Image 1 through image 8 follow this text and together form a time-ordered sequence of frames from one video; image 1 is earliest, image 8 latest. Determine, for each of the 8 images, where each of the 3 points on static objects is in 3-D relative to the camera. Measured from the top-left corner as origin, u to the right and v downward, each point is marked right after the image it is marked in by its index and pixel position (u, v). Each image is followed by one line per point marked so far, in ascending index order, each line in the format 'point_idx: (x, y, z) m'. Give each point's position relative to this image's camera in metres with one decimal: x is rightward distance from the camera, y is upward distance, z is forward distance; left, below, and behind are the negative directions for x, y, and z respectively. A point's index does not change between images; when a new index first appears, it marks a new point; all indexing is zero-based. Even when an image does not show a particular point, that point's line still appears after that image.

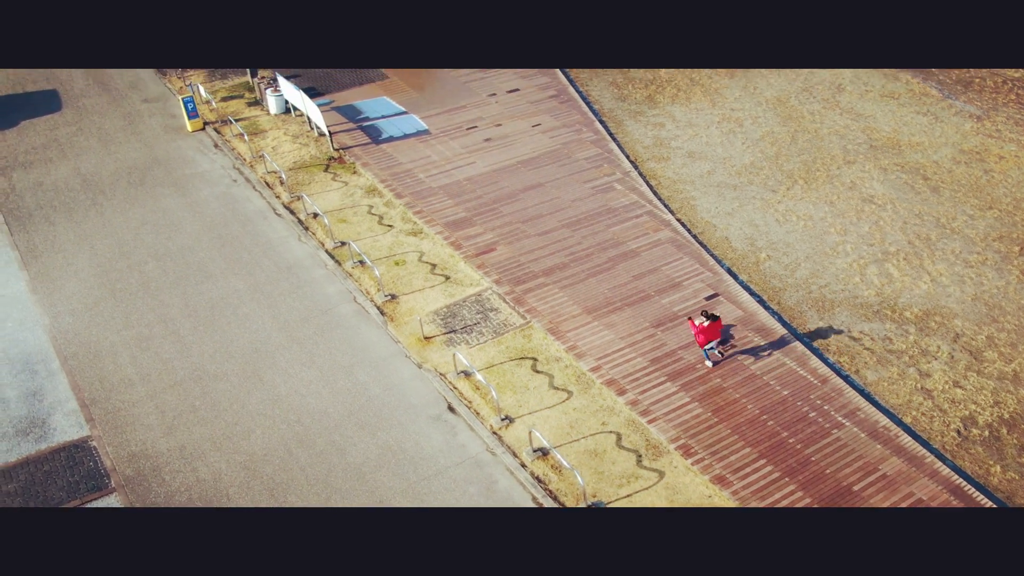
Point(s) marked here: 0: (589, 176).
0: (+1.3, +1.9, +17.6) m
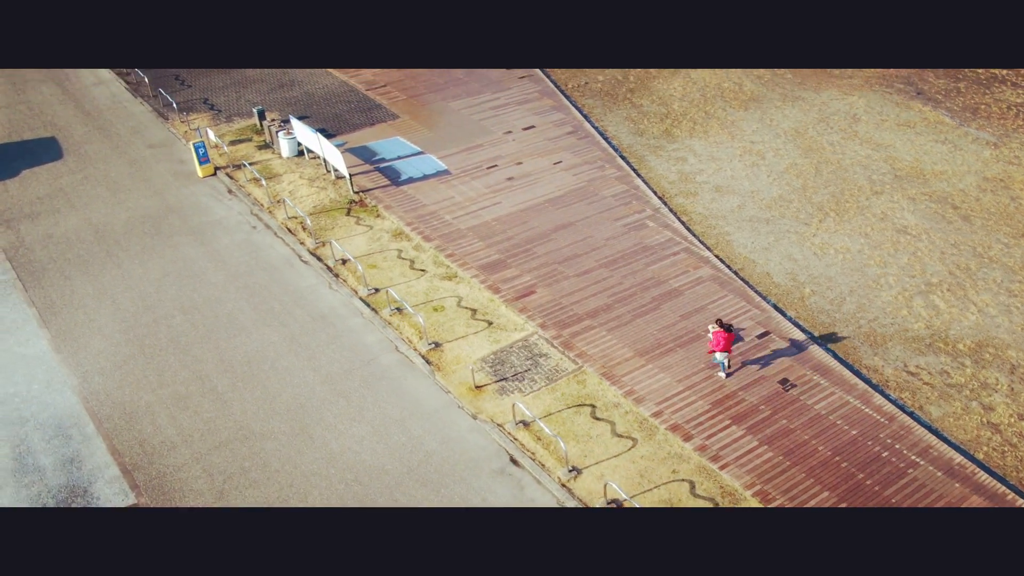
0: (+1.8, +1.3, +17.3) m
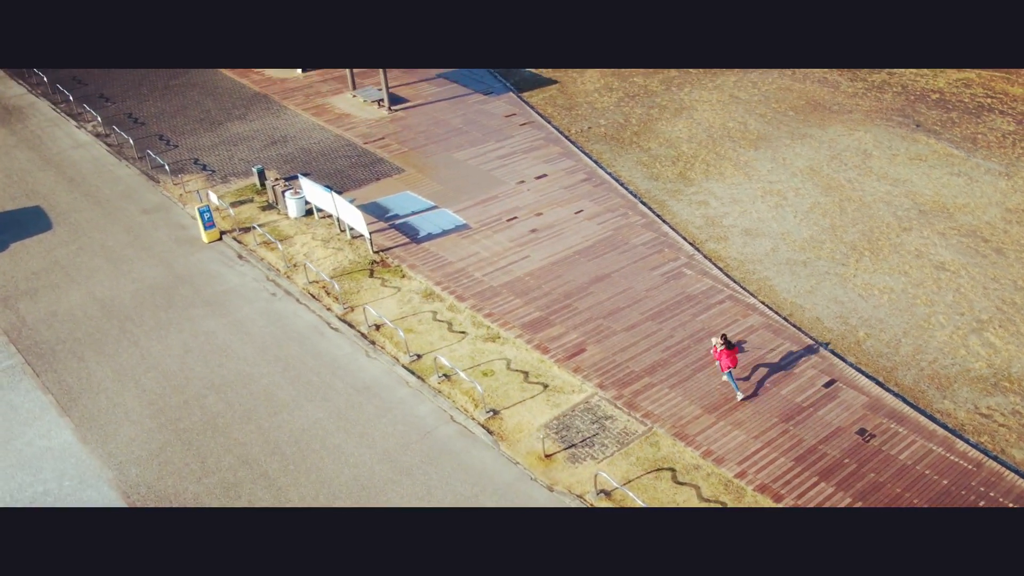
0: (+2.3, +0.4, +16.9) m
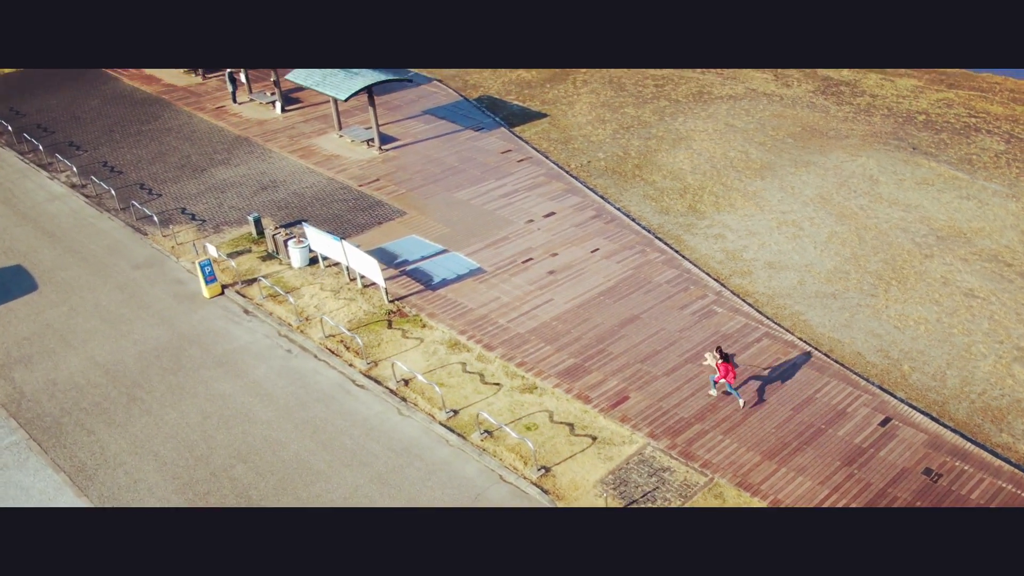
0: (+2.7, -0.2, +16.4) m
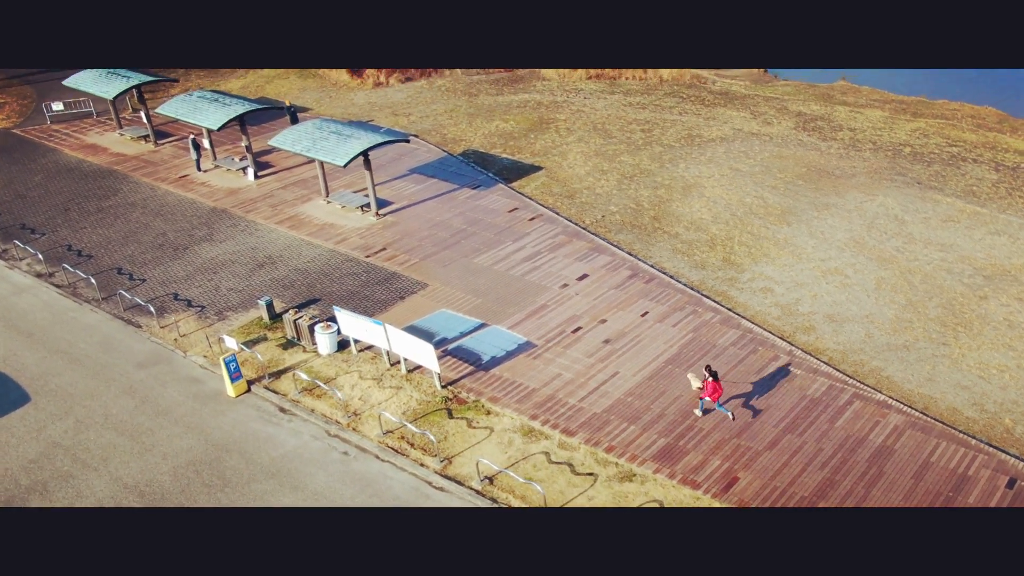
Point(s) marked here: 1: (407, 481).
0: (+3.7, -1.2, +15.6) m
1: (-1.4, -2.6, +13.7) m
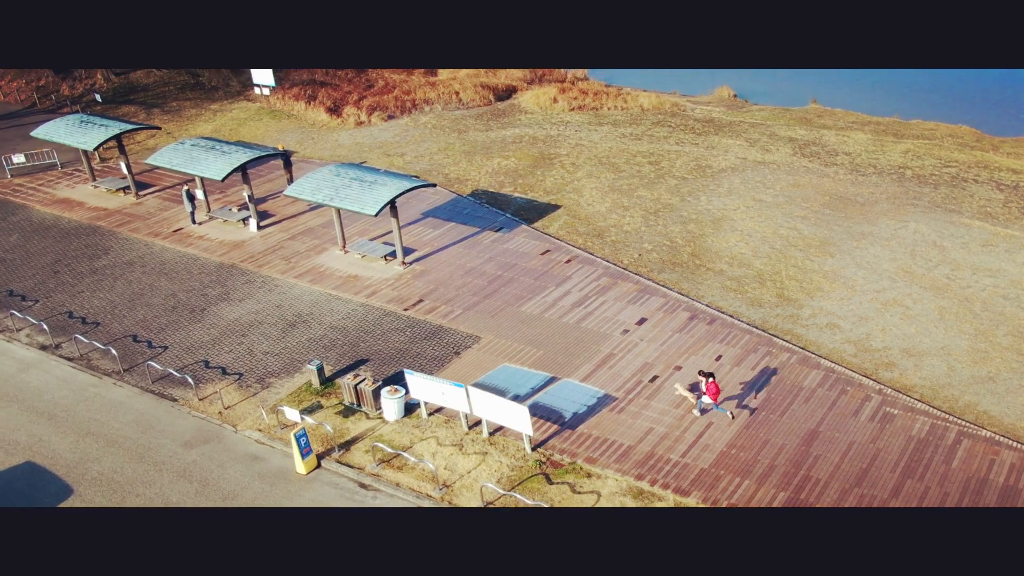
0: (+5.0, -1.7, +15.1) m
1: (+0.2, -3.4, +12.8) m
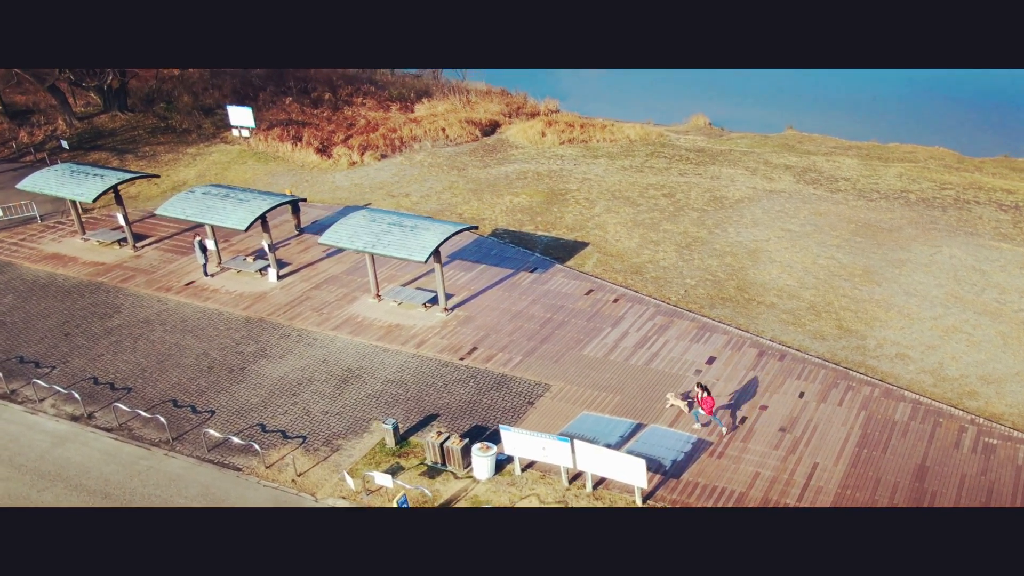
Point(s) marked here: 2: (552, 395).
0: (+6.4, -2.2, +15.0) m
1: (+1.9, -4.0, +12.2) m
2: (+0.6, -1.7, +16.7) m
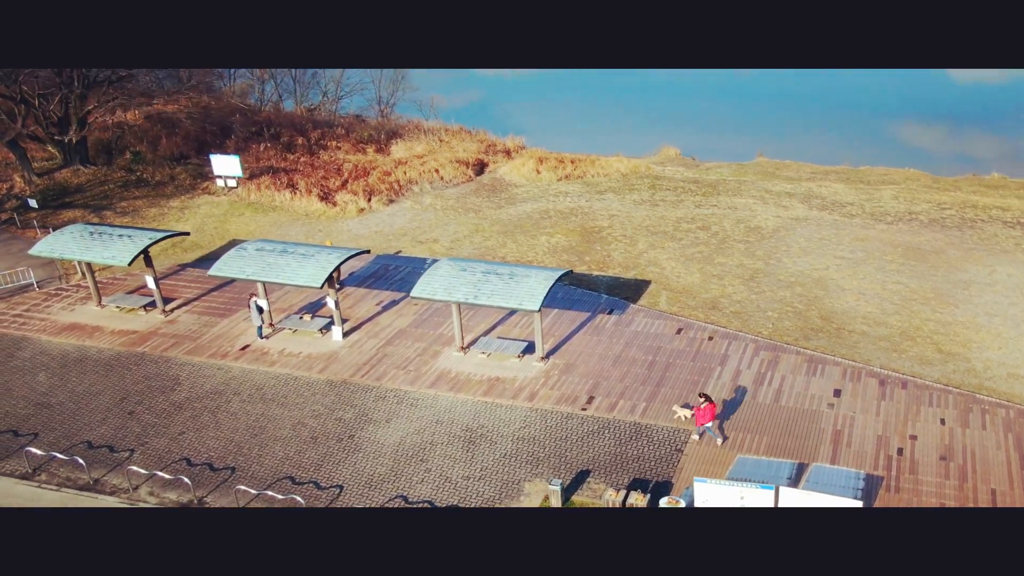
0: (+8.9, -2.5, +15.4) m
1: (+4.9, -4.4, +11.9) m
2: (+2.9, -2.4, +16.2) m
